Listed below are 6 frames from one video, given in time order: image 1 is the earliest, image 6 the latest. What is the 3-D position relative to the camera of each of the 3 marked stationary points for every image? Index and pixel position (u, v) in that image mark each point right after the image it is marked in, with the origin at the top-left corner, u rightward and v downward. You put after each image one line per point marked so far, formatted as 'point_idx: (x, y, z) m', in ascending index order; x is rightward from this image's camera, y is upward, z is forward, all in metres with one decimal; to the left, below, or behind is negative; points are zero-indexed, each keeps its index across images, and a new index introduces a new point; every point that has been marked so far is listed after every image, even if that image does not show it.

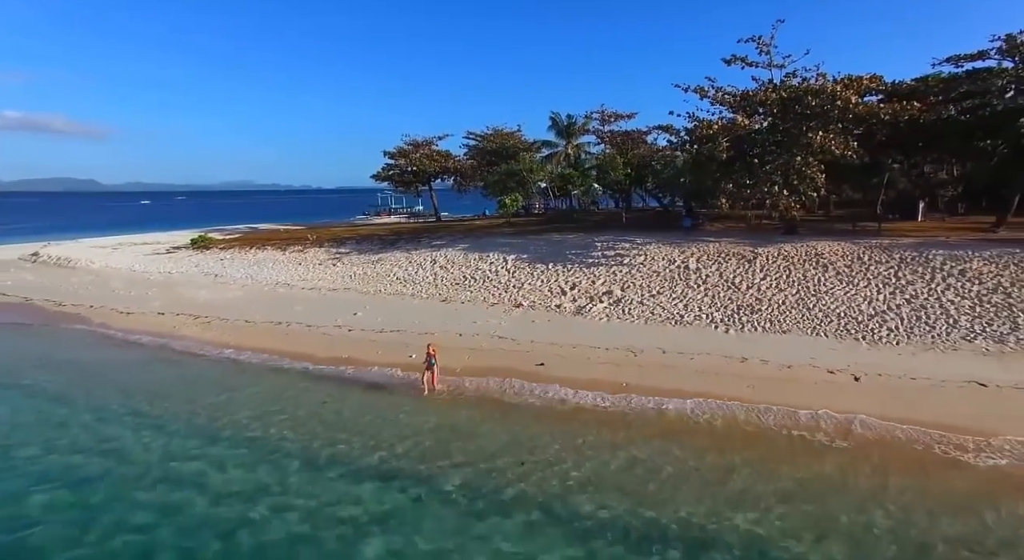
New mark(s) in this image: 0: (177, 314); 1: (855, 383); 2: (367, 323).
0: (-11.2, -1.2, +18.2) m
1: (+6.9, -2.0, +10.9) m
2: (-4.2, -1.3, +15.8) m
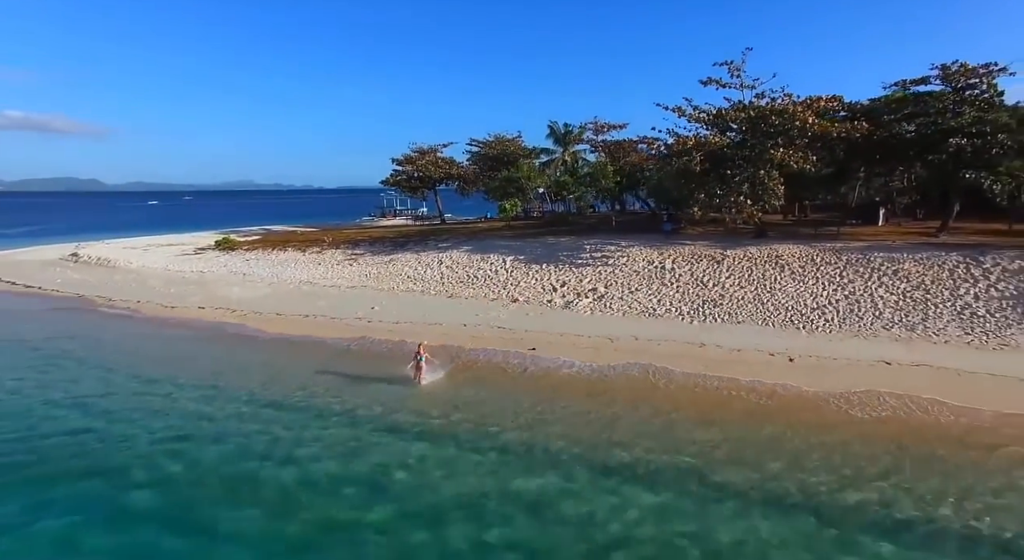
0: (-11.3, -1.1, +20.7) m
1: (+6.8, -2.0, +13.4) m
2: (-4.3, -1.2, +18.3) m
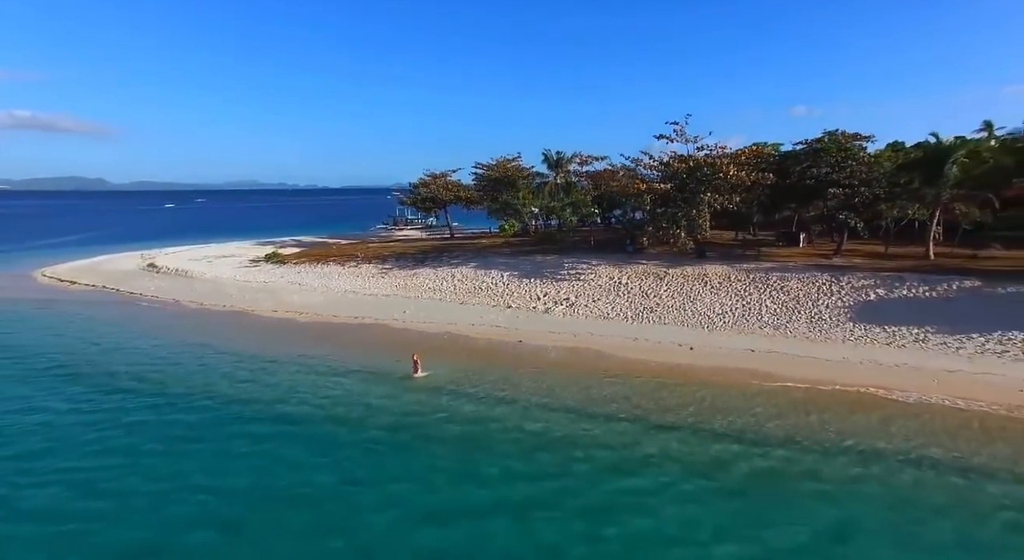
0: (-11.5, -1.6, +27.7) m
1: (+6.5, -2.5, +20.3) m
2: (-4.5, -1.8, +25.3) m
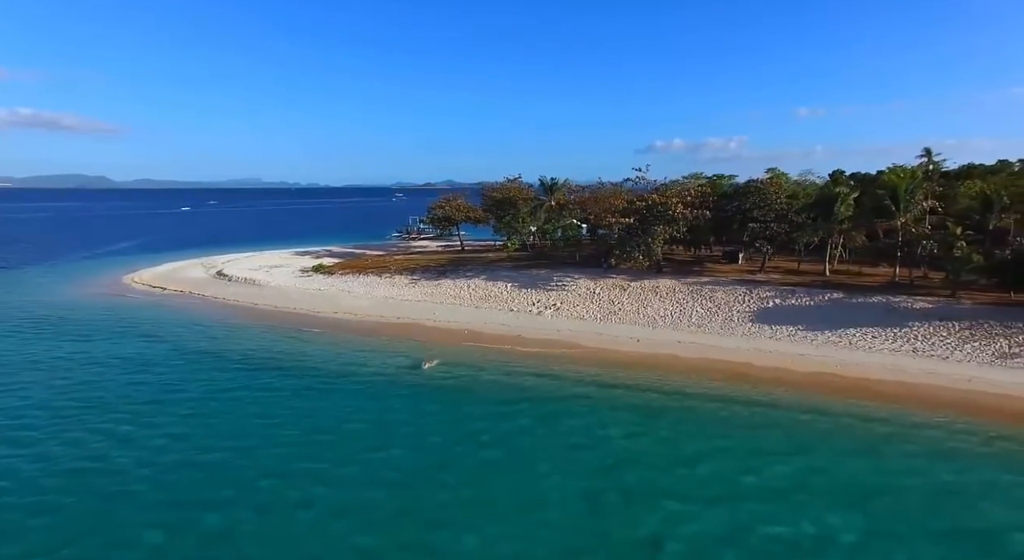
0: (-11.4, -2.2, +36.7) m
1: (+6.6, -3.2, +29.3) m
2: (-4.4, -2.4, +34.3) m
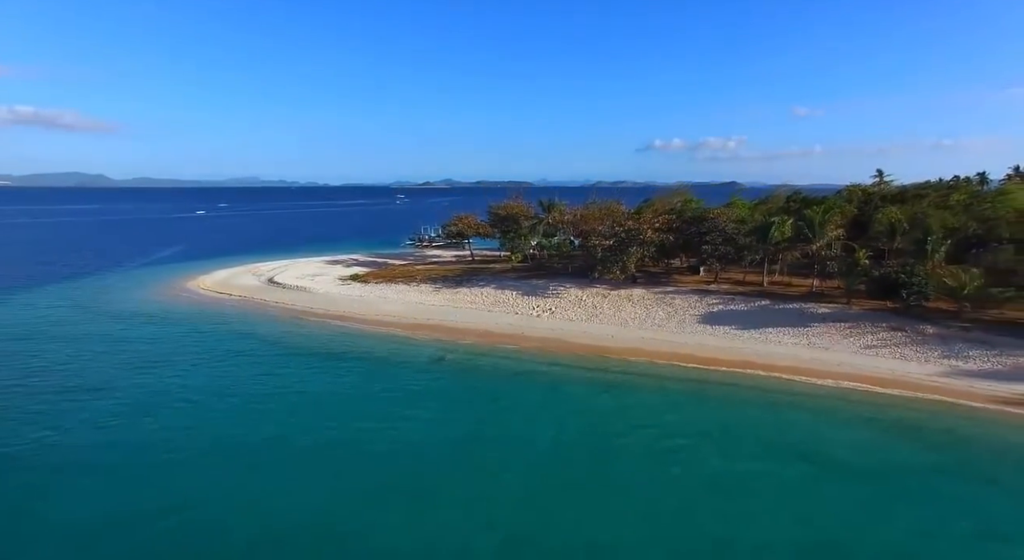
0: (-11.0, -2.9, +46.2) m
1: (+7.0, -4.0, +38.8) m
2: (-4.1, -3.1, +43.8) m
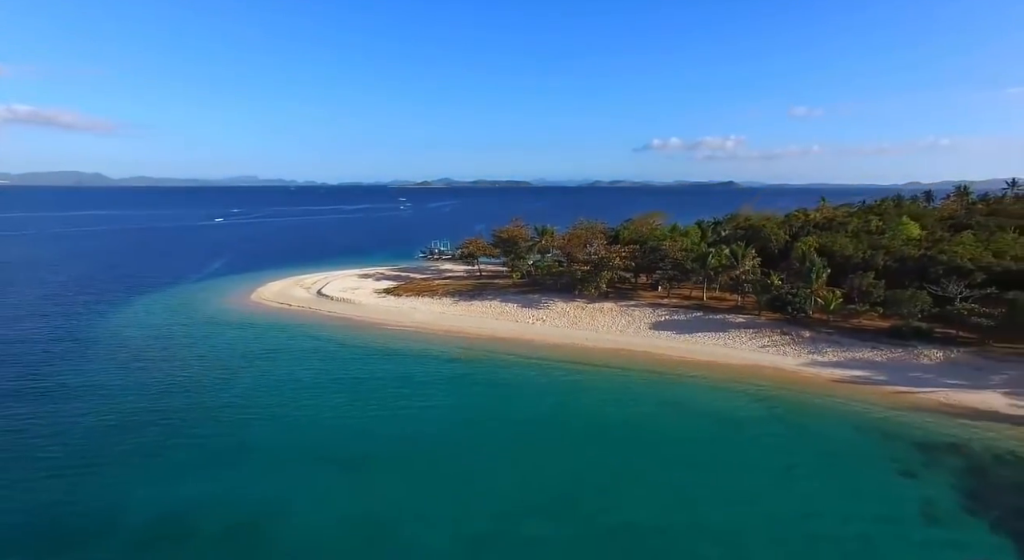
0: (-10.9, -4.6, +60.5) m
1: (+7.2, -5.7, +53.1) m
2: (-3.9, -4.8, +58.1) m
